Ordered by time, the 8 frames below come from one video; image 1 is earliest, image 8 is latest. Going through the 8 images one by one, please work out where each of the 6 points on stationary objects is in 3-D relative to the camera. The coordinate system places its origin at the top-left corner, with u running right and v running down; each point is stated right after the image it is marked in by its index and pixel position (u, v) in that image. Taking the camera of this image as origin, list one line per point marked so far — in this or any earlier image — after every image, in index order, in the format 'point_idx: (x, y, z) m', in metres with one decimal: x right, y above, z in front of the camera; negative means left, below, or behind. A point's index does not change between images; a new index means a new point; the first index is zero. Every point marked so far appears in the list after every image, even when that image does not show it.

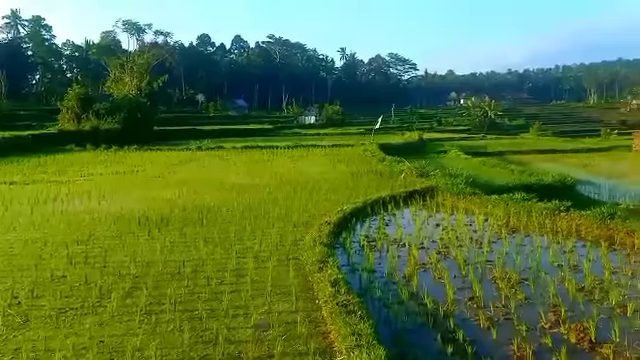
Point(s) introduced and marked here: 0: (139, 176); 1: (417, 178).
0: (-4.6, +0.1, +15.3) m
1: (+2.5, 0.0, +15.4) m
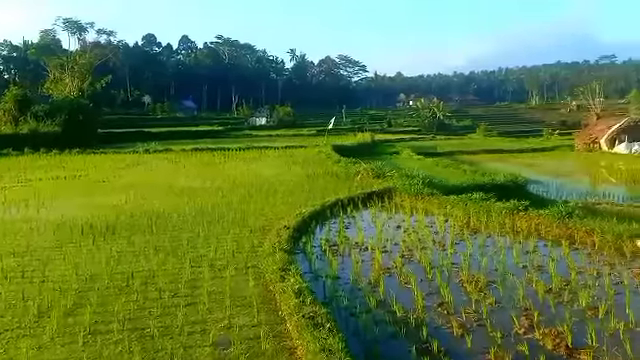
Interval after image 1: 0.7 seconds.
0: (-5.7, 0.0, +14.7) m
1: (+1.4, 0.0, +15.3) m
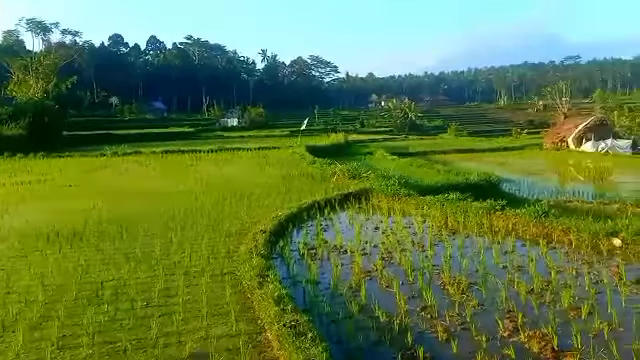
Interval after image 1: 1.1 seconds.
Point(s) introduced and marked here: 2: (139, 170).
0: (-6.3, -0.1, +14.3) m
1: (+0.7, 0.0, +15.3) m
2: (-5.2, +0.3, +17.6) m
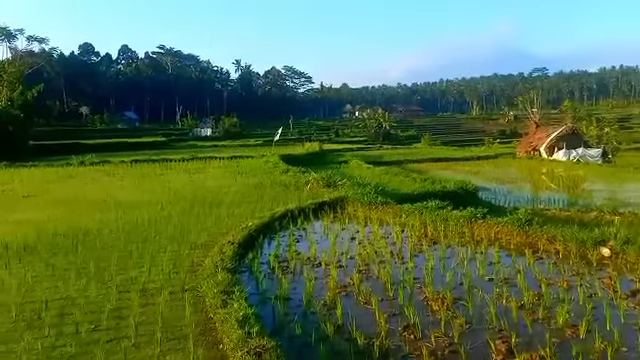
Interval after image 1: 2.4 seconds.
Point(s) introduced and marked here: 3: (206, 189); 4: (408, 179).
0: (-6.9, -0.4, +13.7) m
1: (+0.1, -0.2, +14.9) m
2: (-5.9, 0.0, +17.0) m
3: (-2.7, -0.2, +14.7) m
4: (+2.4, 0.0, +16.6) m
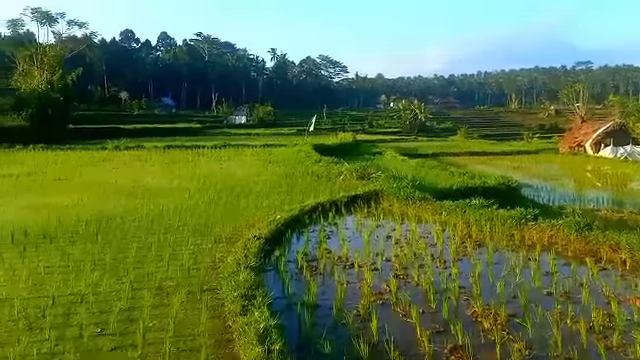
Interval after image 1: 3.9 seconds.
0: (-6.2, 0.0, +13.6) m
1: (+0.9, 0.0, +14.5) m
2: (-5.0, +0.4, +16.8) m
3: (-2.0, +0.1, +14.4) m
4: (+3.3, +0.2, +16.0) m
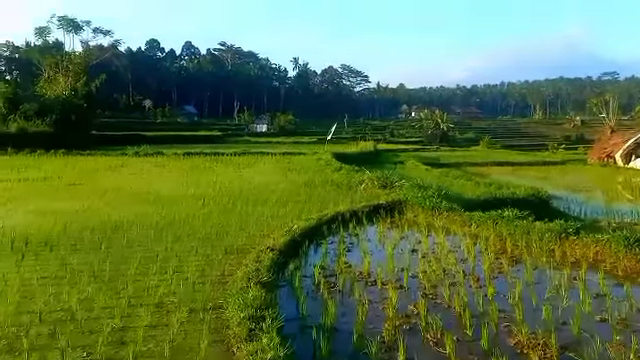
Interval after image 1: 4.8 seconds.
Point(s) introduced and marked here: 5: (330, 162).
0: (-5.8, -0.1, +13.4) m
1: (+1.3, -0.2, +14.0) m
2: (-4.5, +0.3, +16.6) m
3: (-1.5, -0.1, +14.0) m
4: (+3.8, -0.1, +15.4) m
5: (+0.3, +0.6, +19.6) m
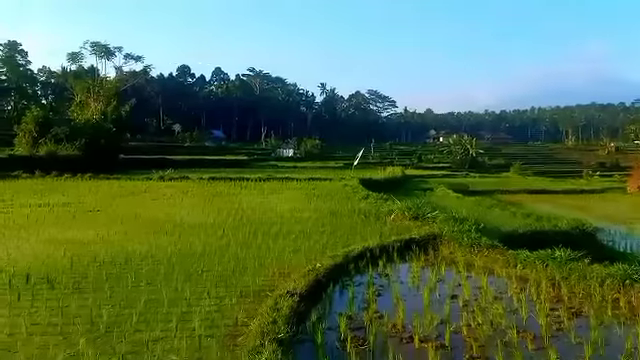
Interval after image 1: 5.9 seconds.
0: (-5.2, -0.6, +13.1) m
1: (+1.9, -0.9, +13.4) m
2: (-3.8, -0.4, +16.2) m
3: (-0.9, -0.7, +13.5) m
4: (+4.4, -0.8, +14.7) m
5: (+1.1, -0.3, +19.1) m
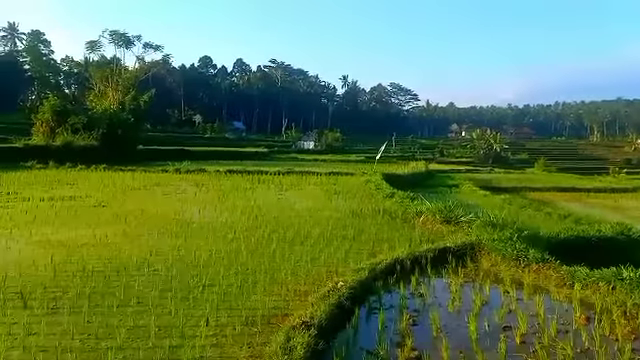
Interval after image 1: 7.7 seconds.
0: (-4.8, -0.5, +12.5) m
1: (+2.3, -0.8, +12.6) m
2: (-3.3, -0.2, +15.6) m
3: (-0.5, -0.6, +12.8) m
4: (+4.9, -0.7, +13.8) m
5: (+1.8, -0.1, +18.3) m
